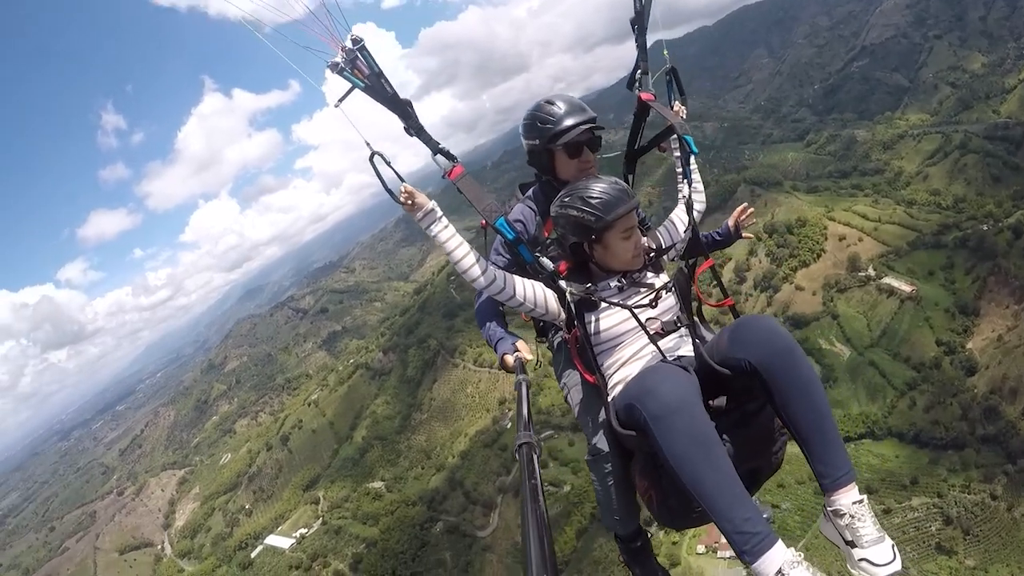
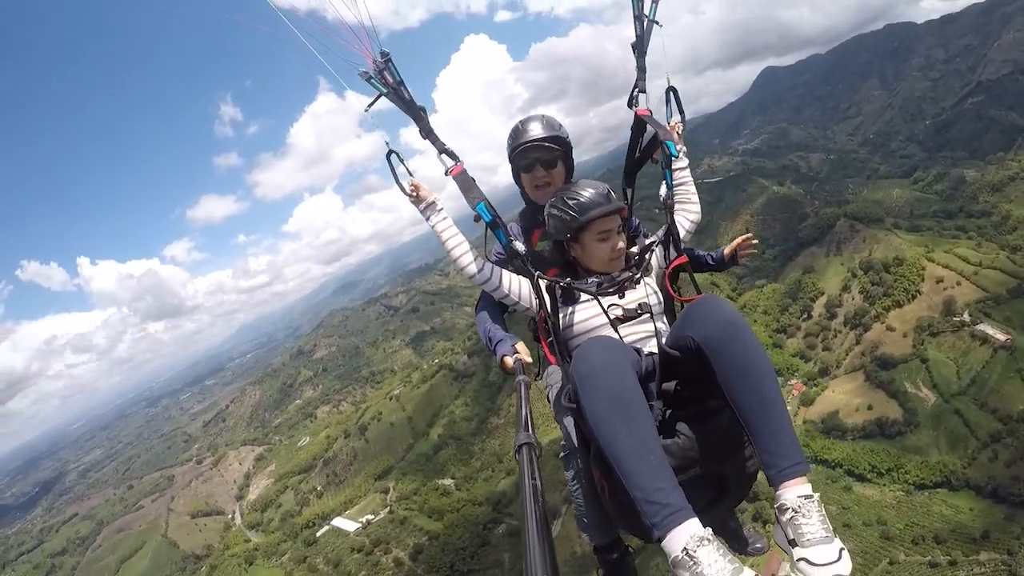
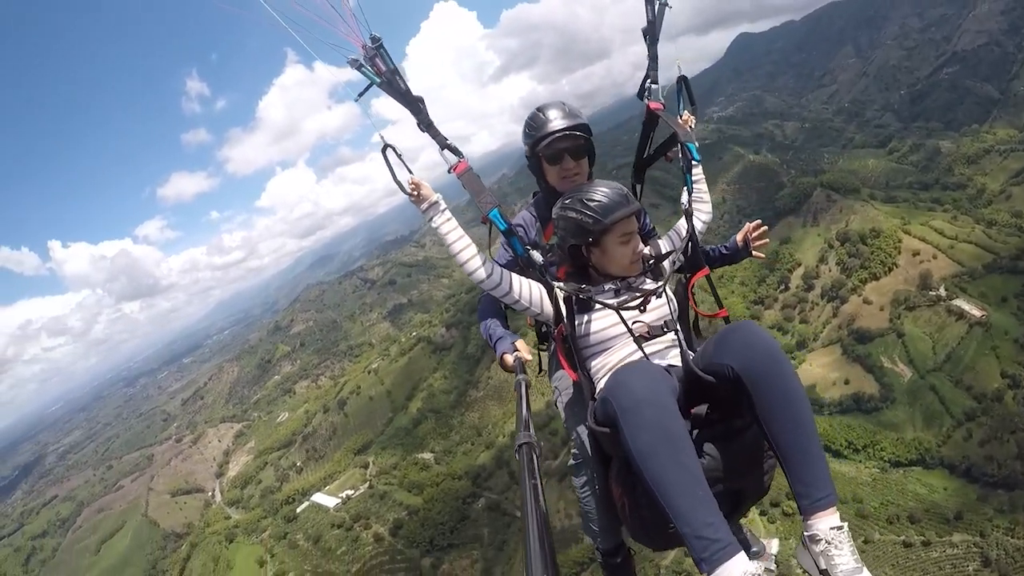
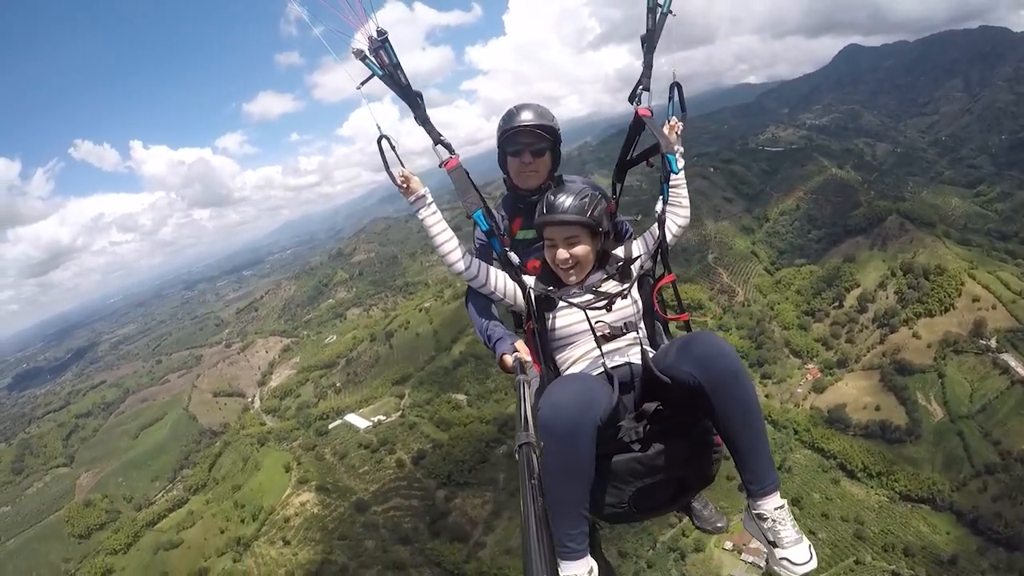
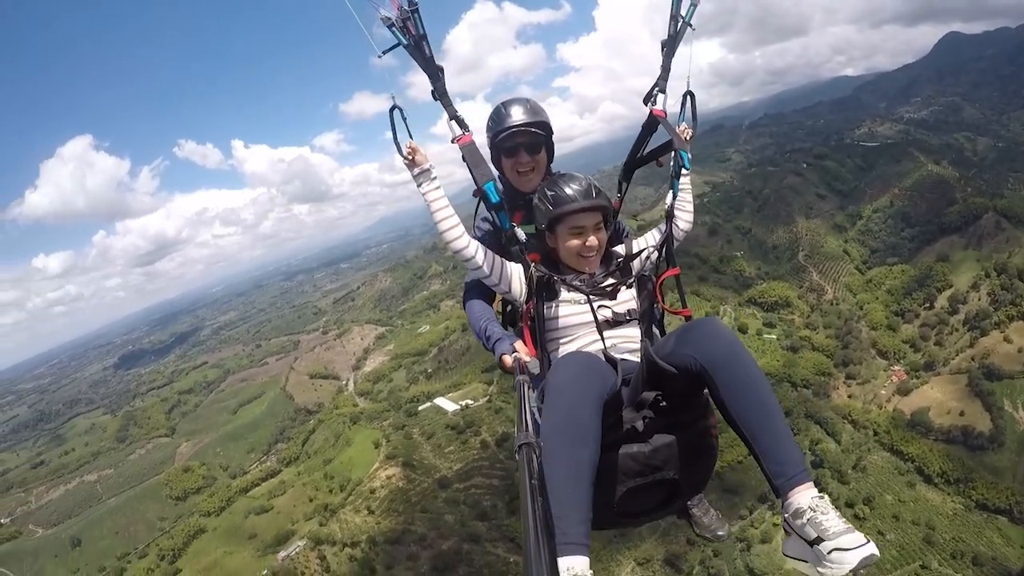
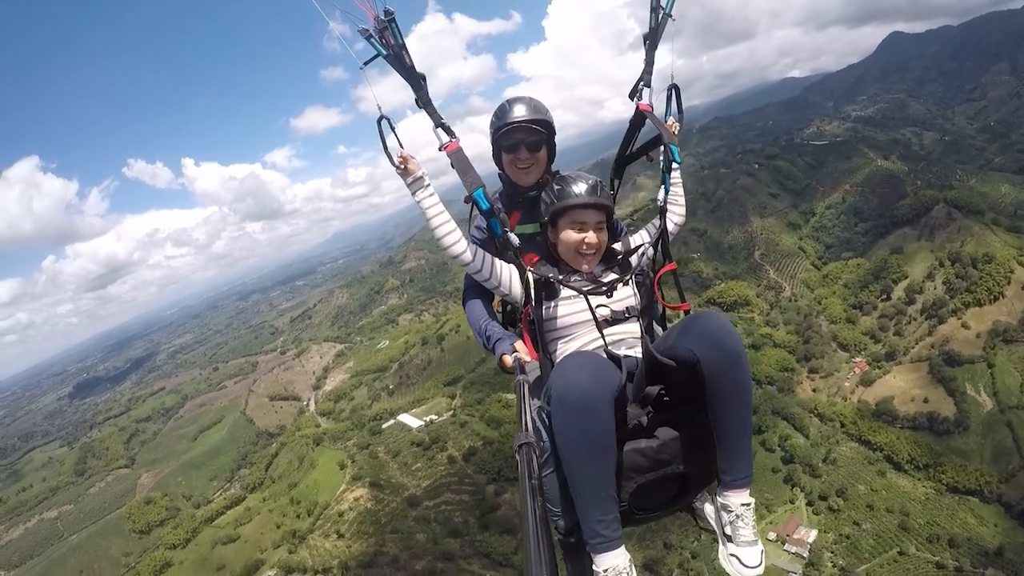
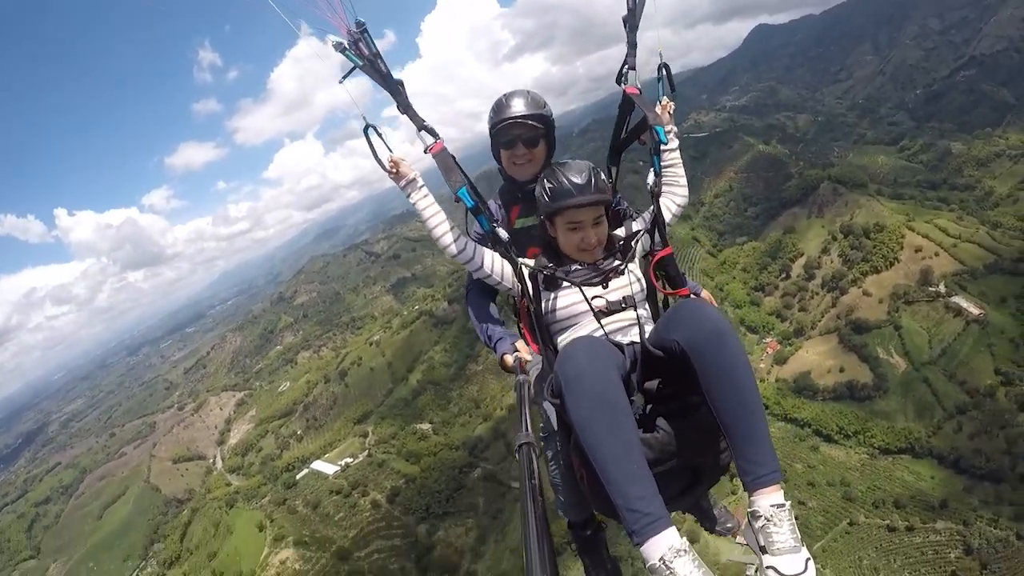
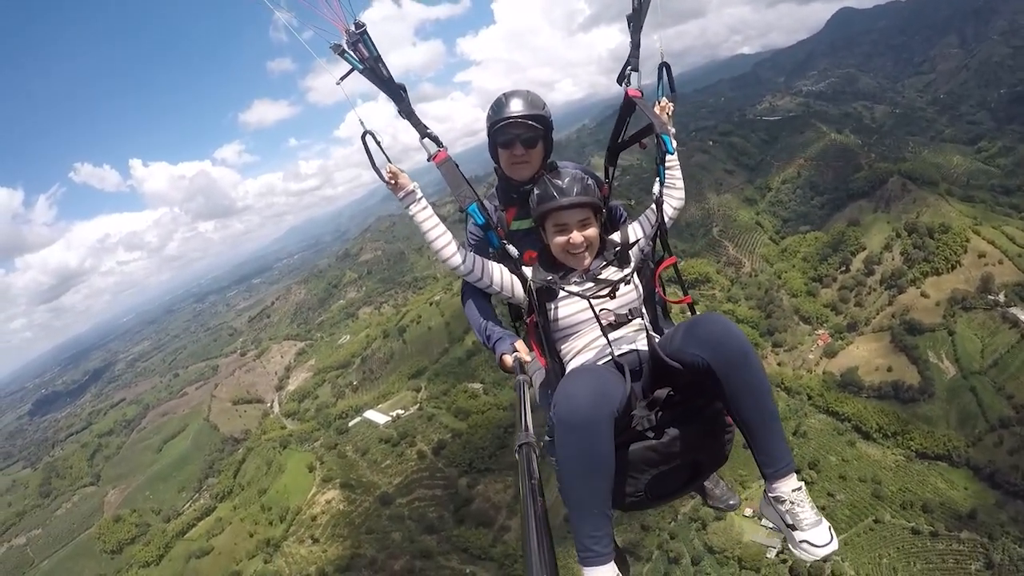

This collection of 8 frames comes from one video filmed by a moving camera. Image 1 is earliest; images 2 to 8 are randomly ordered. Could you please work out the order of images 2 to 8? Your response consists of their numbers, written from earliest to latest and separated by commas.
3, 2, 7, 4, 8, 6, 5
